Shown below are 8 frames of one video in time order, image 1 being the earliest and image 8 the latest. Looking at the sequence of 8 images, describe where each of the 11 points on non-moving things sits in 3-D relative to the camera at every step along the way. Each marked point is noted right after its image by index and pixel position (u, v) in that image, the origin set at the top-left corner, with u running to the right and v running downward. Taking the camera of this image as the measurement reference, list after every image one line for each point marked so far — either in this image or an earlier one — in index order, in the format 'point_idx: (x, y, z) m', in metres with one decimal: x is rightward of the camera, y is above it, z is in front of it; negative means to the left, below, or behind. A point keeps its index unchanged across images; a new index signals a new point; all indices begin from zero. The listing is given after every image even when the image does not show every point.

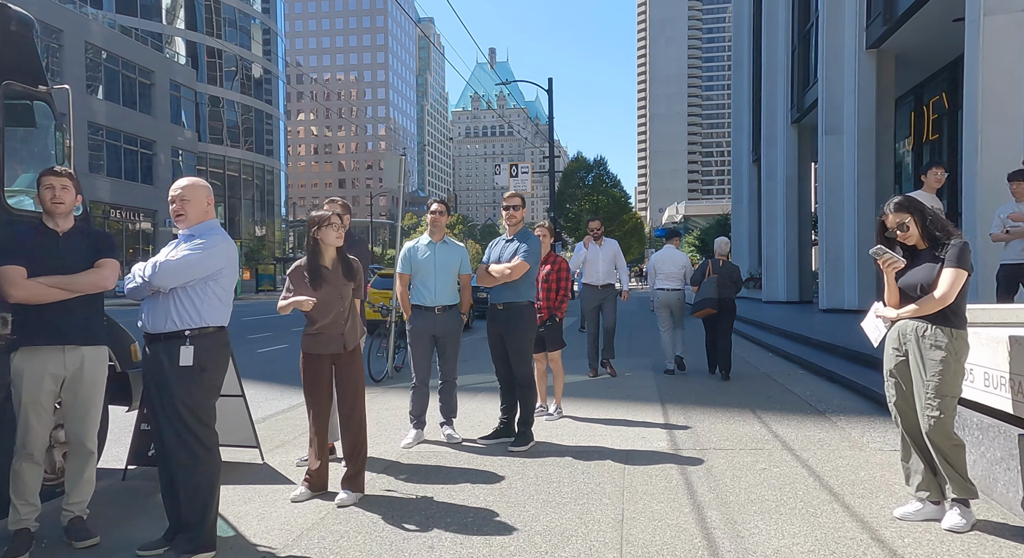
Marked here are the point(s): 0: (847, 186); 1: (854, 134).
0: (+7.5, +2.1, +16.4) m
1: (+7.6, +3.2, +16.2) m
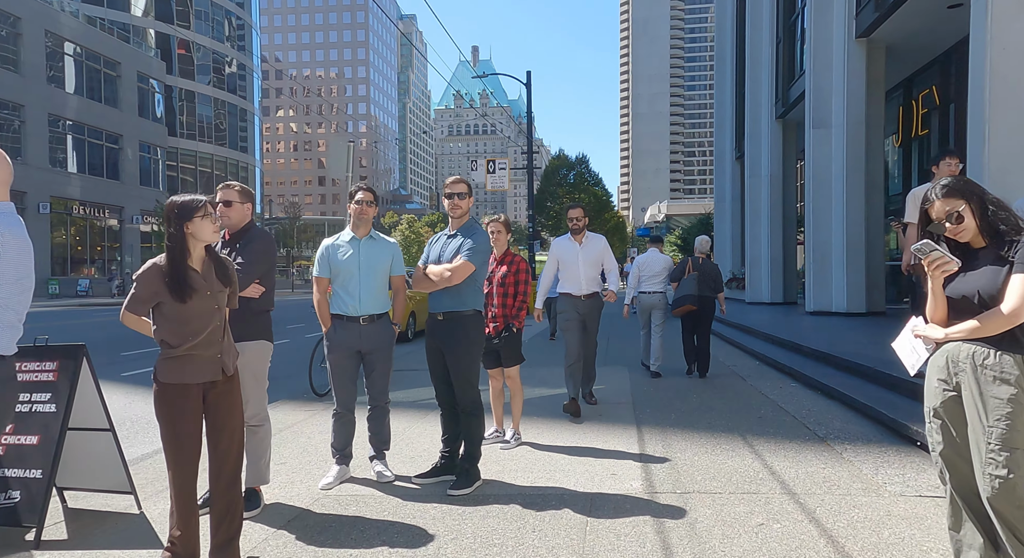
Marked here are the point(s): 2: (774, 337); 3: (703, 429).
0: (+6.9, +2.1, +15.6) m
1: (+7.0, +3.2, +15.4) m
2: (+4.3, -0.9, +12.0) m
3: (+1.5, -1.2, +5.8) m
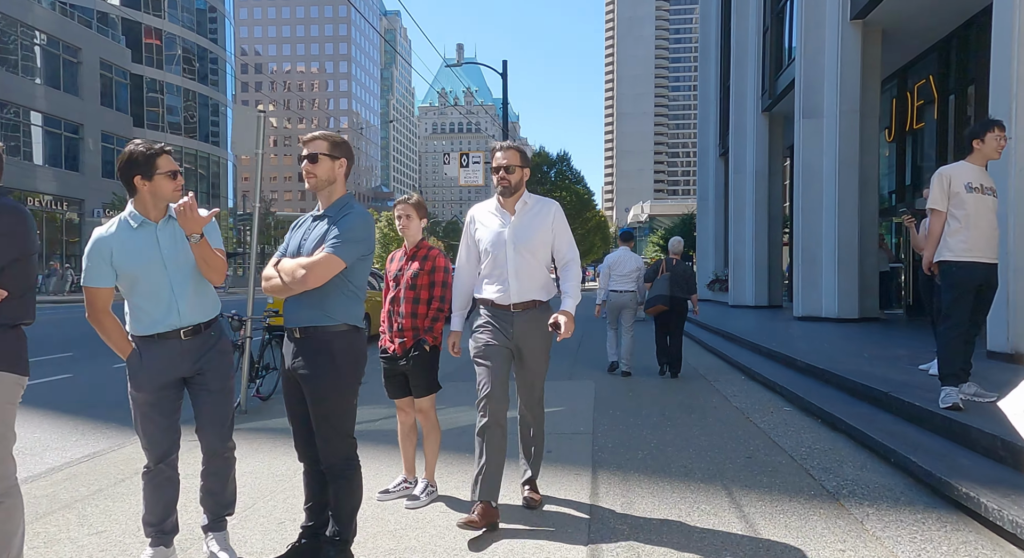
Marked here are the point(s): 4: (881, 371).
0: (+6.2, +2.0, +14.4) m
1: (+6.3, +3.1, +14.3) m
2: (+3.6, -0.9, +10.8) m
3: (+1.0, -1.2, +4.5) m
4: (+3.4, -0.8, +6.7) m
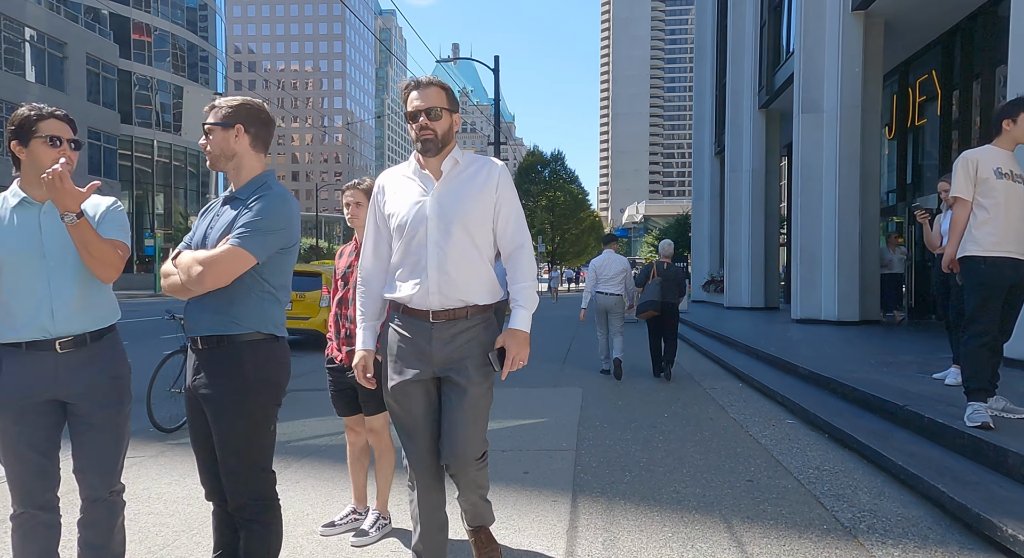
0: (+6.0, +2.0, +13.9) m
1: (+6.1, +3.1, +13.8) m
2: (+3.4, -0.9, +10.2) m
3: (+0.8, -1.2, +3.9) m
4: (+3.2, -0.9, +6.2) m
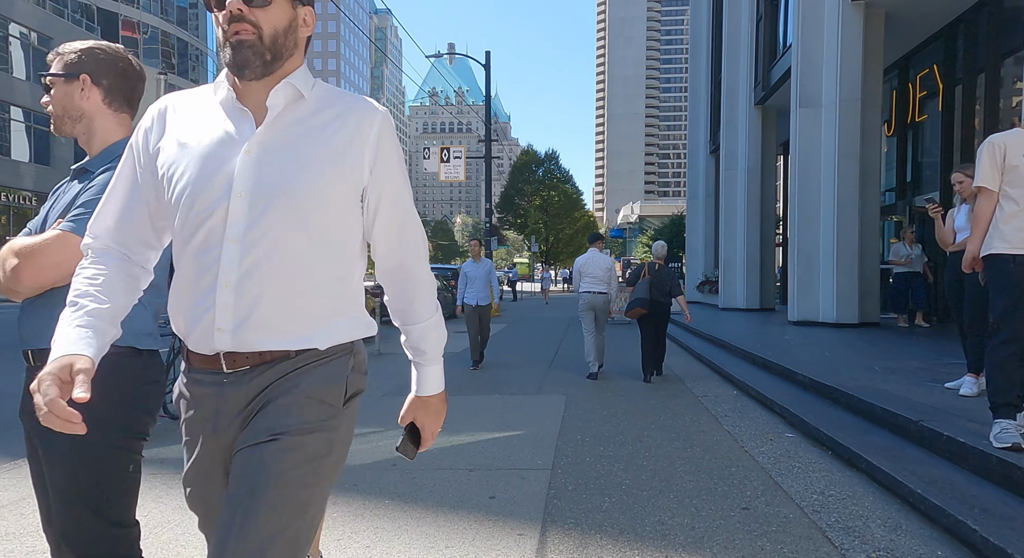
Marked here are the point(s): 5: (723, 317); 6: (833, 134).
0: (+5.7, +2.0, +13.4) m
1: (+5.8, +3.1, +13.2) m
2: (+3.2, -0.9, +9.7) m
3: (+0.6, -1.2, +3.4) m
4: (+3.0, -0.9, +5.6) m
5: (+5.3, -1.0, +18.6) m
6: (+5.8, +2.6, +13.2) m
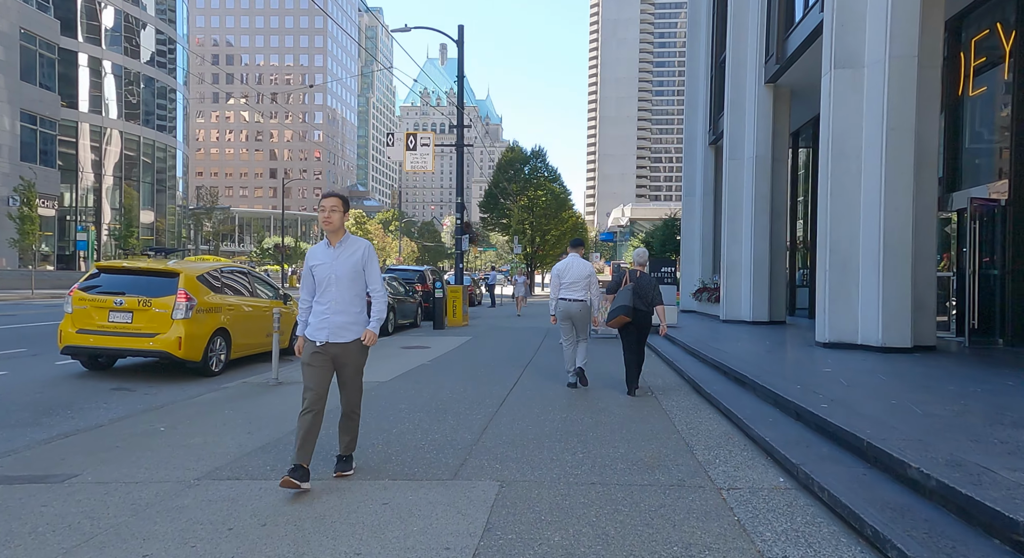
0: (+5.1, +1.9, +10.4) m
1: (+5.2, +3.0, +10.3) m
2: (+2.5, -1.0, +6.7) m
3: (0.0, -1.2, +0.3) m
4: (+2.4, -0.9, +2.6) m
5: (+4.6, -1.1, +15.6) m
6: (+5.1, +2.5, +10.3) m
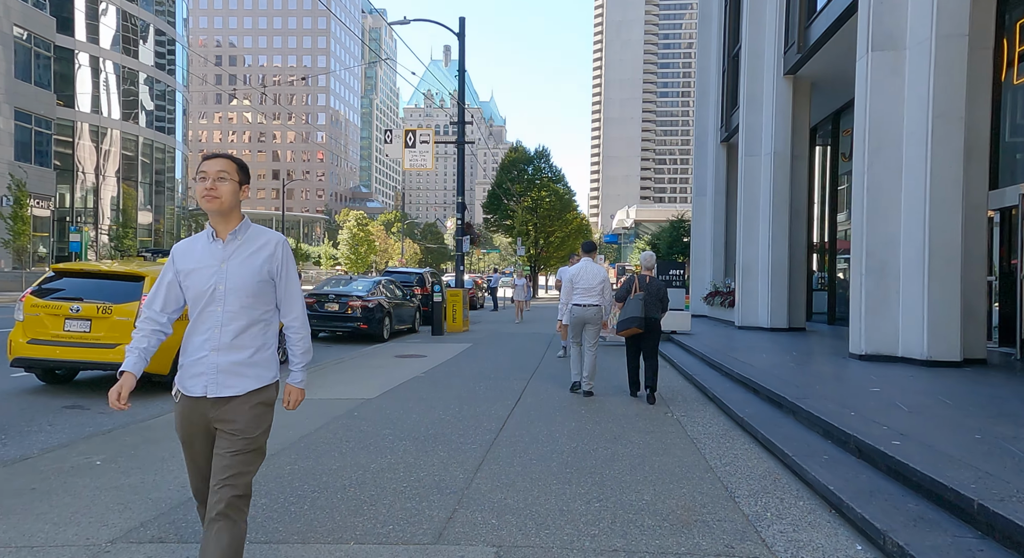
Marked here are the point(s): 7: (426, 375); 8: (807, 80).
0: (+5.1, +1.8, +9.4) m
1: (+5.2, +2.9, +9.2) m
2: (+2.5, -1.1, +5.6) m
3: (0.0, -1.3, -0.7) m
4: (+2.4, -1.0, +1.6) m
5: (+4.6, -1.2, +14.5) m
6: (+5.2, +2.4, +9.2) m
7: (-1.3, -1.4, +10.8) m
8: (+6.8, +4.6, +16.8) m
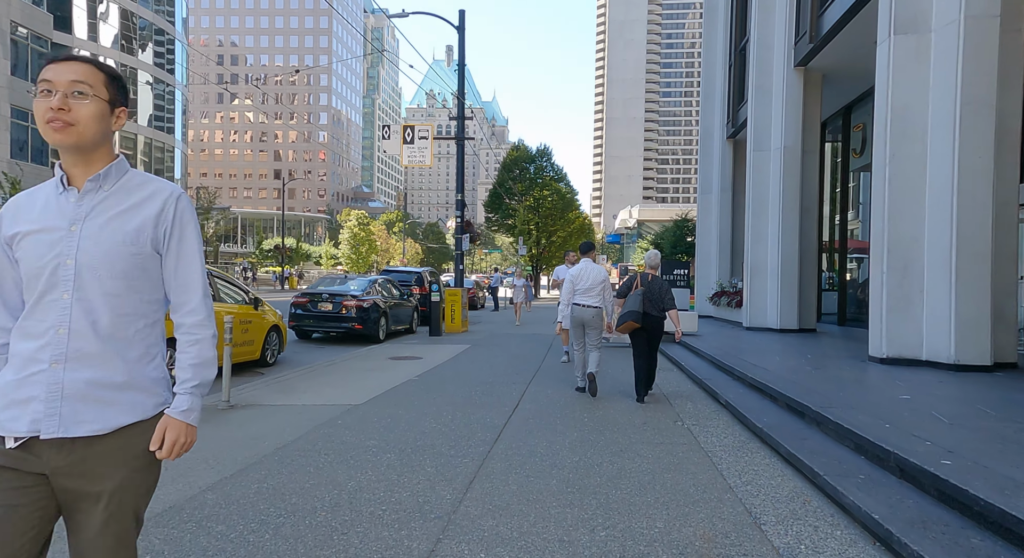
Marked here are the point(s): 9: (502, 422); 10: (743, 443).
0: (+5.1, +1.8, +8.8) m
1: (+5.2, +2.9, +8.6) m
2: (+2.5, -1.1, +5.0) m
3: (0.0, -1.2, -1.3) m
4: (+2.3, -1.0, +1.0) m
5: (+4.6, -1.2, +14.0) m
6: (+5.2, +2.4, +8.6) m
7: (-1.3, -1.4, +10.3) m
8: (+6.8, +4.6, +16.2) m
9: (-0.1, -1.4, +6.8) m
10: (+1.9, -1.3, +5.9) m
